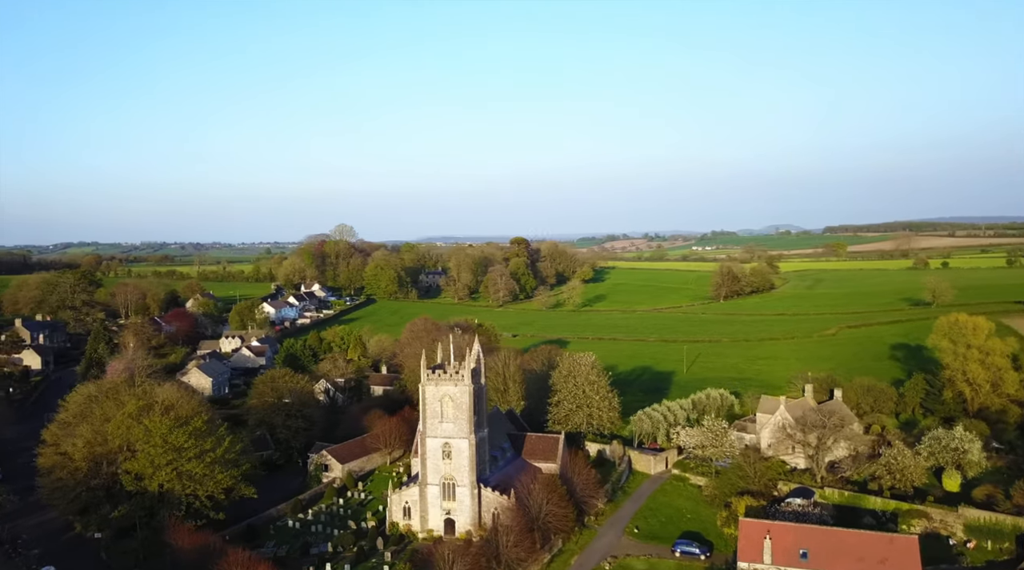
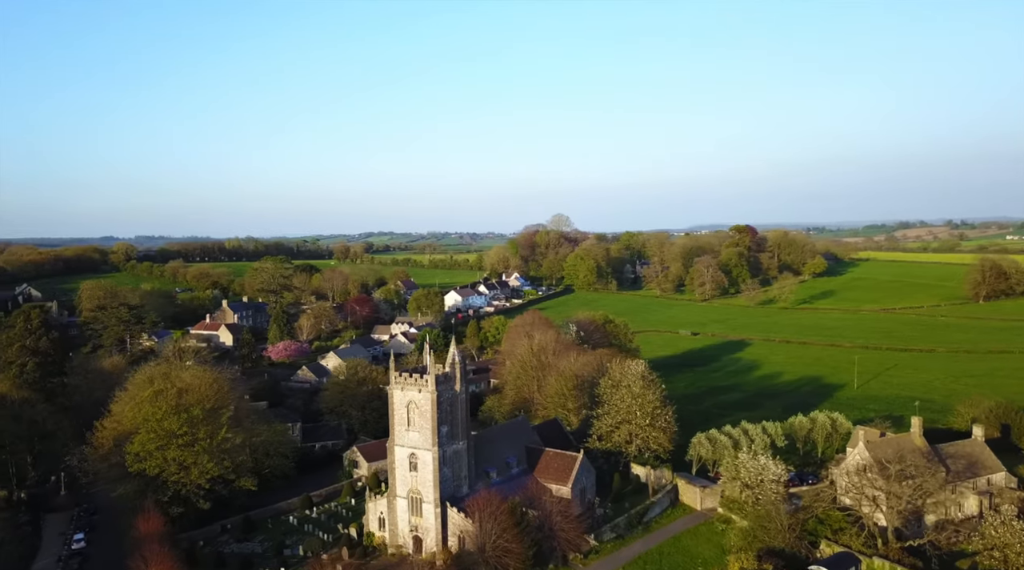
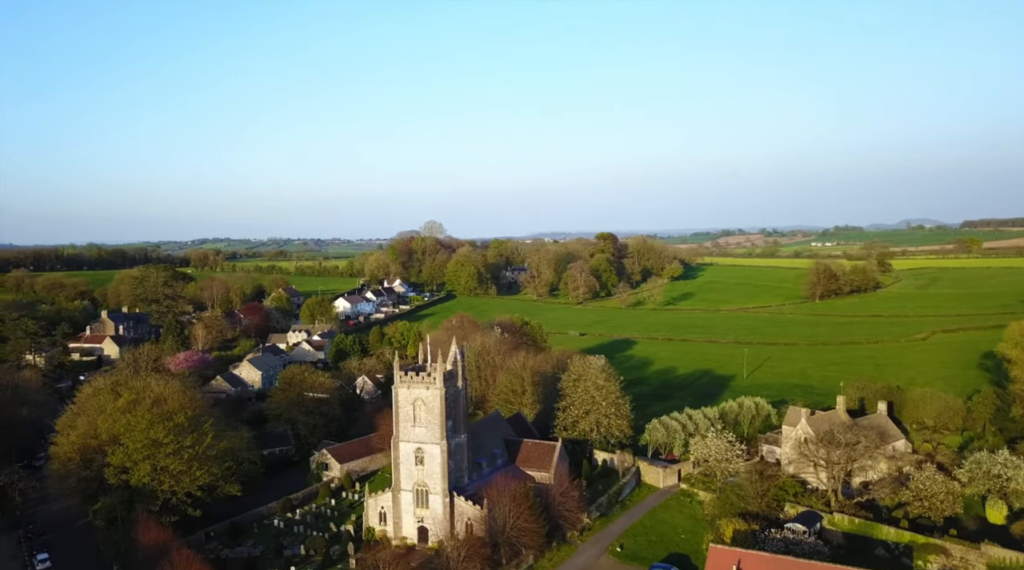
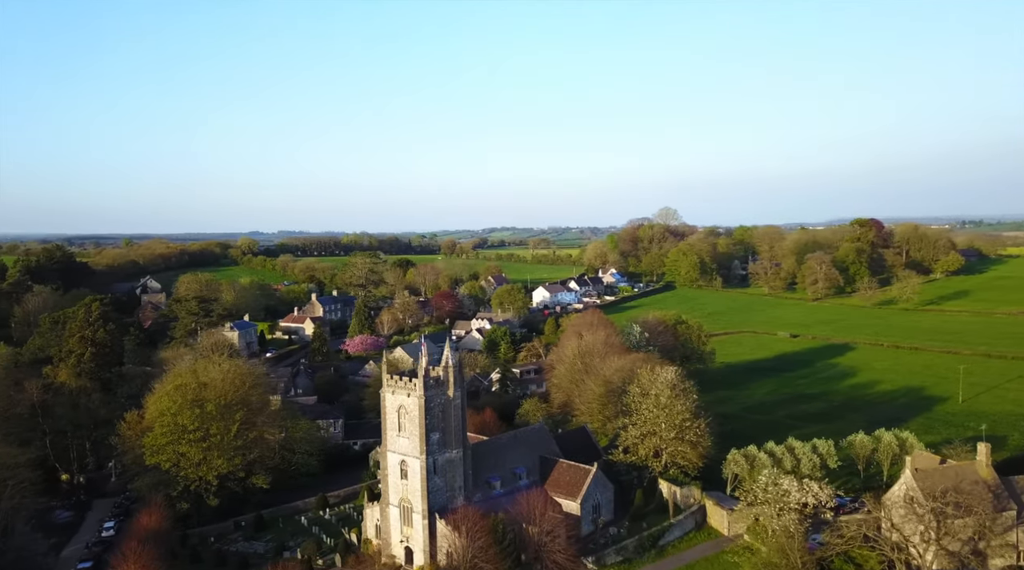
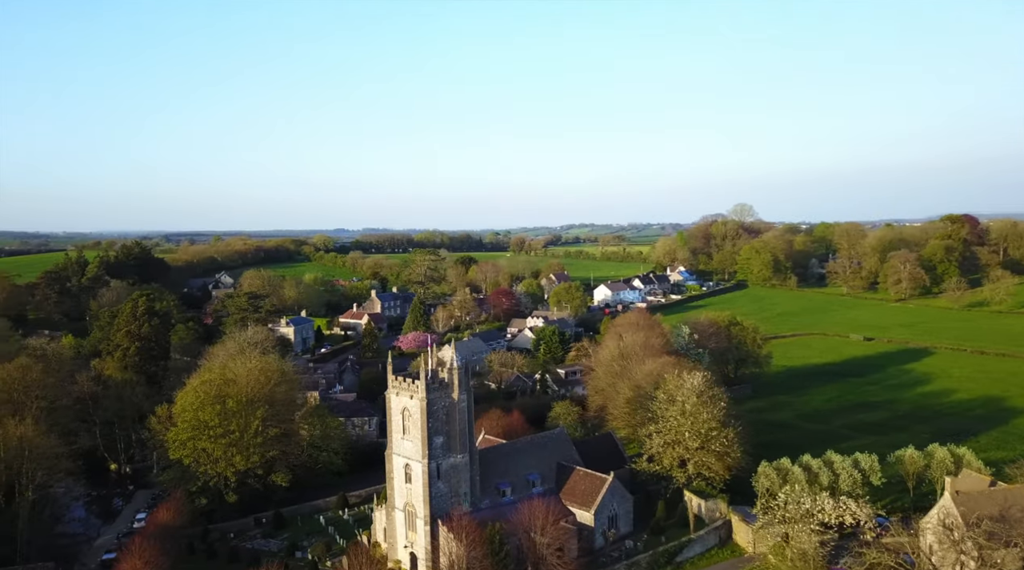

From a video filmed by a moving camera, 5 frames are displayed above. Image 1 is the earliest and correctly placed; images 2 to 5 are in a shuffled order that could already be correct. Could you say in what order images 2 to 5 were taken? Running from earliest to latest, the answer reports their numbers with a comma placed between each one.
3, 2, 4, 5
